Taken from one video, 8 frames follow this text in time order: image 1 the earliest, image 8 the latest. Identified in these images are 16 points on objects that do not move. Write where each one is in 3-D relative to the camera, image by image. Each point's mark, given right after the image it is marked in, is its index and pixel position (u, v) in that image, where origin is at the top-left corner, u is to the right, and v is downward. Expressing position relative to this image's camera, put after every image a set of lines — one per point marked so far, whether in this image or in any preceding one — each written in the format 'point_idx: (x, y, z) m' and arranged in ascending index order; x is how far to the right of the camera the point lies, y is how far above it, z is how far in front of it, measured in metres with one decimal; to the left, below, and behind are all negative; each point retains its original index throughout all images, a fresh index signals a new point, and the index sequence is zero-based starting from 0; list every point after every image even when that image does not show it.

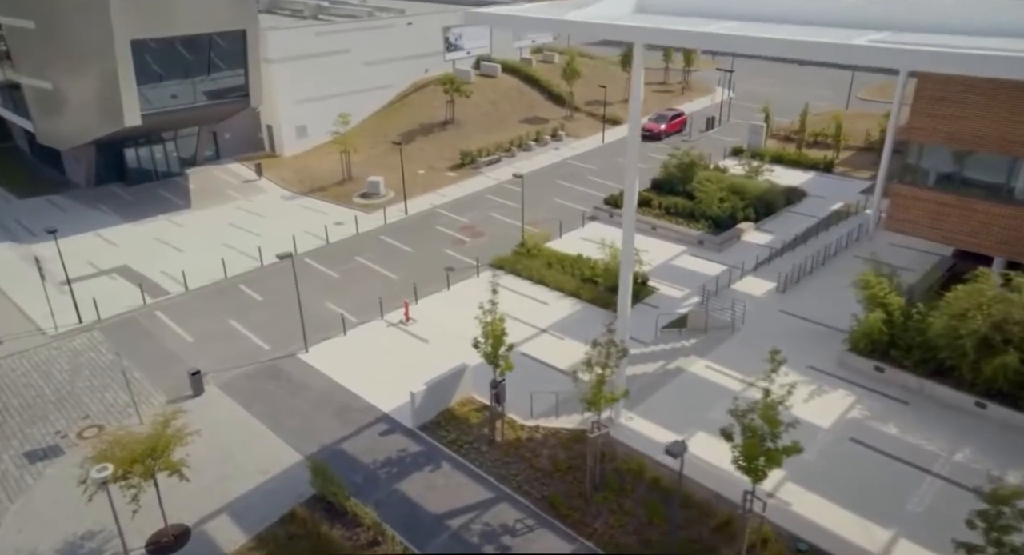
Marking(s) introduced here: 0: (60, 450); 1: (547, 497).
0: (-12.3, -4.7, +19.6) m
1: (+0.8, -5.1, +16.7) m
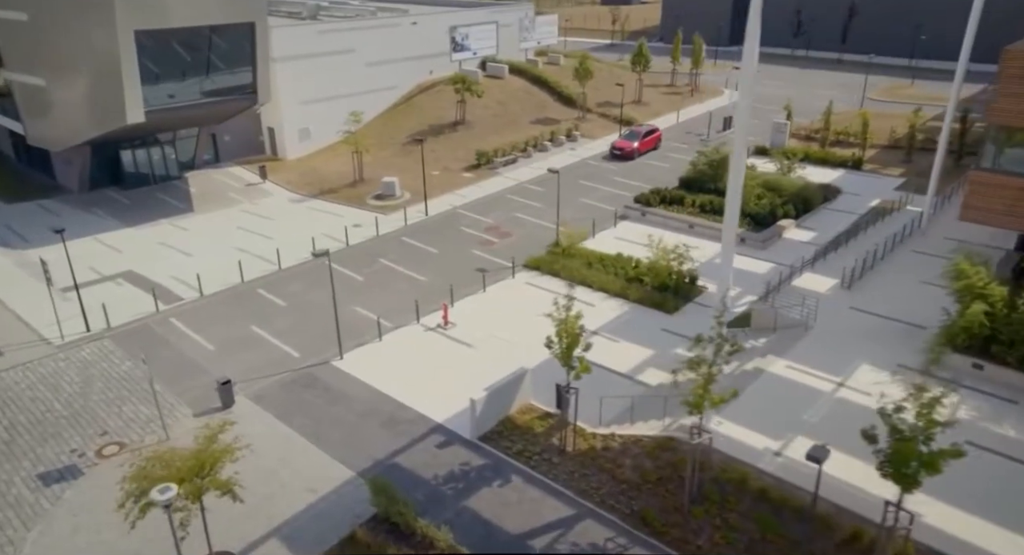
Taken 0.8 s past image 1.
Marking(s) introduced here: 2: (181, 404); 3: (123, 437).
0: (-10.5, -4.7, +17.5) m
1: (+2.6, -4.9, +15.0) m
2: (-9.2, -3.5, +19.9) m
3: (-10.1, -4.2, +18.6) m
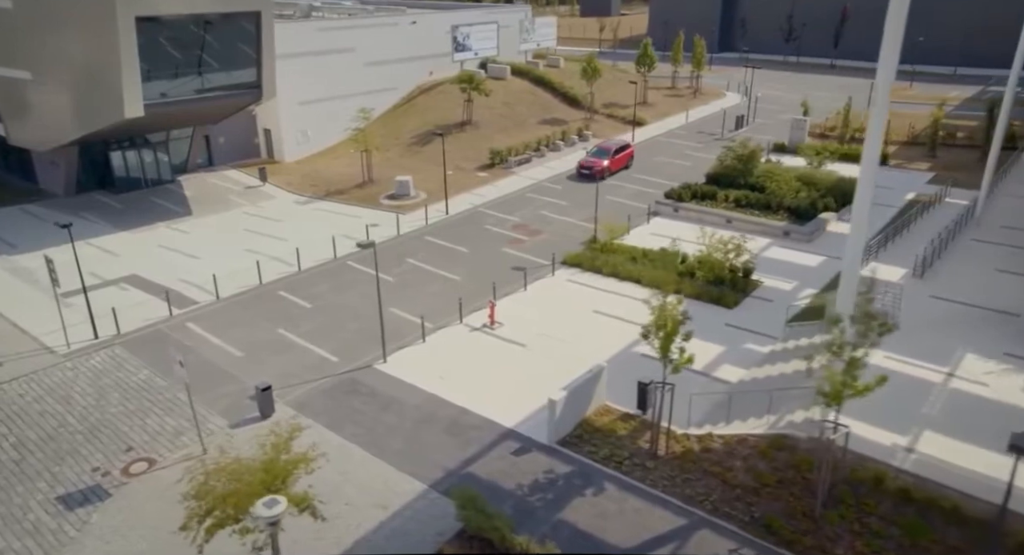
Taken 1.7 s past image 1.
0: (-8.6, -4.6, +15.3) m
1: (+4.6, -4.5, +13.3) m
2: (-7.4, -3.4, +17.7) m
3: (-8.2, -4.0, +16.4) m
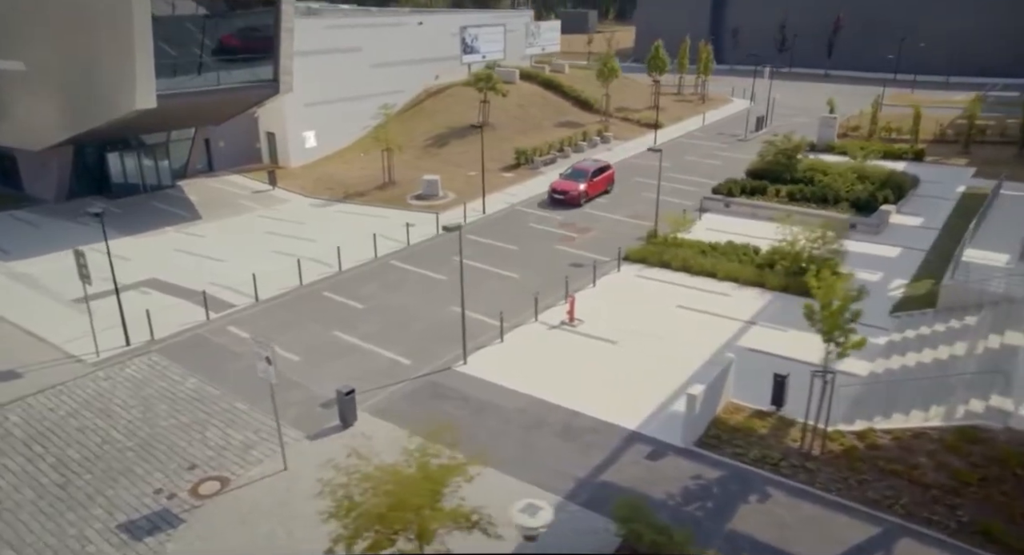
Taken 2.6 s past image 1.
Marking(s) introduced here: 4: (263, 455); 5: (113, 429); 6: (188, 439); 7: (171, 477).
0: (-5.9, -4.3, +12.8) m
1: (+7.4, -3.9, +11.5) m
2: (-4.9, -3.2, +15.3) m
3: (-5.6, -3.8, +14.0) m
4: (-5.0, -3.5, +14.4) m
5: (-8.4, -3.2, +15.2) m
6: (-6.8, -3.4, +15.0) m
7: (-6.6, -3.8, +13.8) m
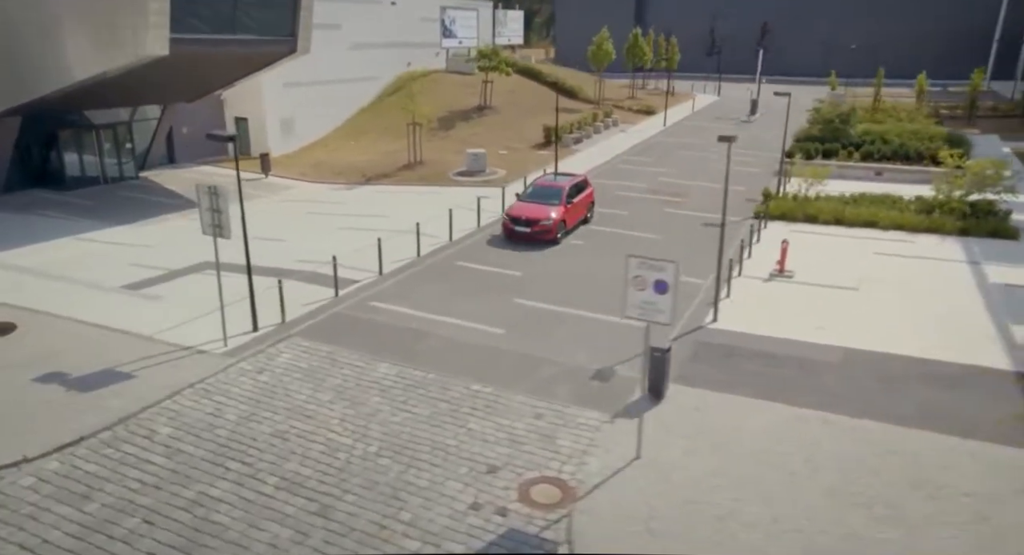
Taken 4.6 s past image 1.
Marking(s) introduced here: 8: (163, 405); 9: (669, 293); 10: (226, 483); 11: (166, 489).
0: (+0.4, -3.0, +8.2) m
1: (+13.6, -1.9, +9.4) m
2: (+0.9, -2.0, +11.0) m
3: (+0.4, -2.5, +9.5) m
4: (+0.9, -2.3, +10.1) m
5: (-2.6, -2.2, +10.2) m
6: (-0.9, -2.2, +10.3) m
7: (-0.5, -2.6, +9.2) m
8: (-5.2, -1.9, +10.7) m
9: (+1.8, -0.2, +8.4) m
10: (-3.6, -2.6, +9.1) m
11: (-4.3, -2.6, +8.9) m
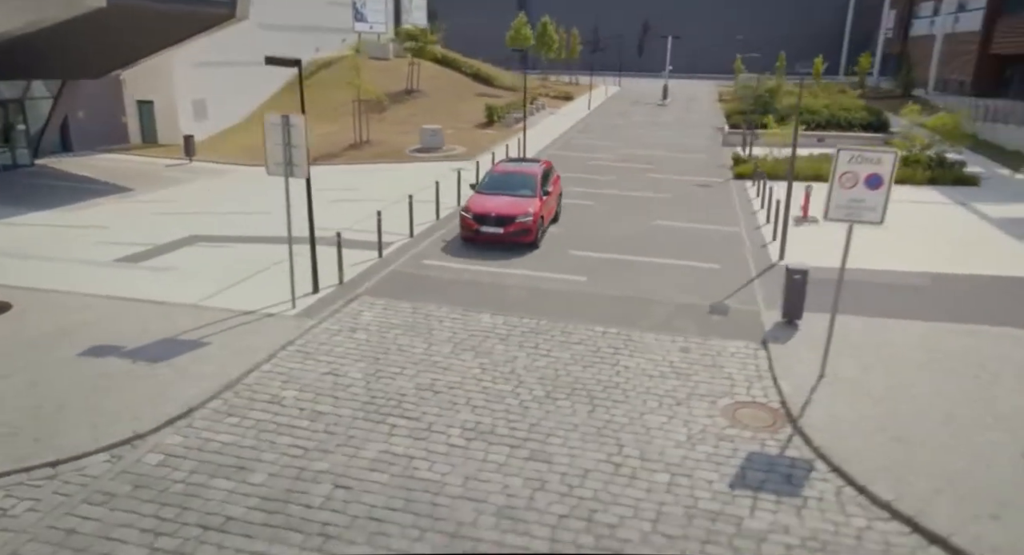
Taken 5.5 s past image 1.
0: (+2.9, -1.9, +7.5) m
1: (+15.7, -0.1, +11.2) m
2: (+2.9, -0.9, +10.3) m
3: (+2.7, -1.4, +8.7) m
4: (+3.1, -1.2, +9.4) m
5: (-0.4, -1.3, +8.9) m
6: (+1.2, -1.2, +9.3) m
7: (+1.9, -1.6, +8.3) m
8: (-3.0, -1.1, +8.9) m
9: (+4.1, +1.0, +8.0) m
10: (-1.2, -1.7, +7.6) m
11: (-1.8, -1.8, +7.3) m
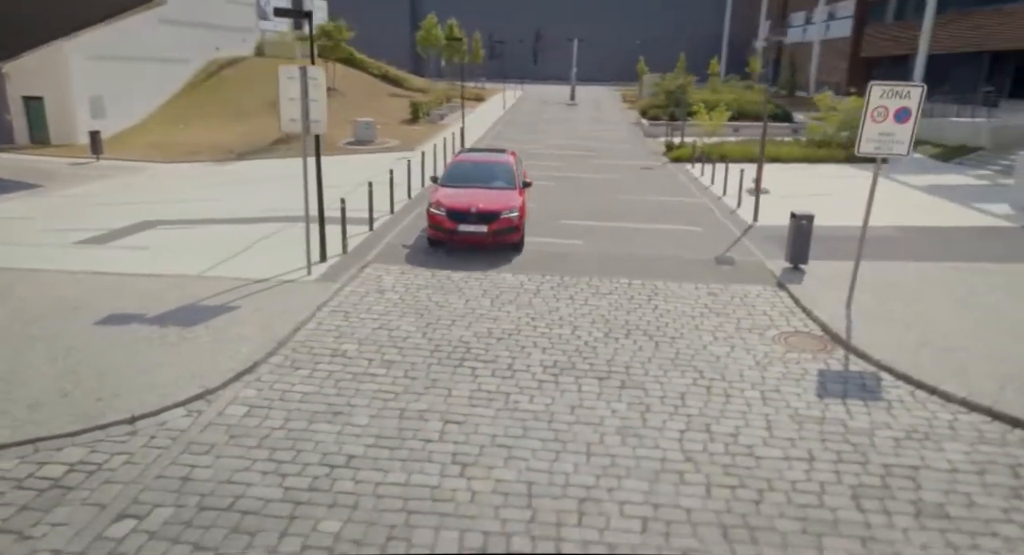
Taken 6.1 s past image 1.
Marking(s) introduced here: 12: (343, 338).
0: (+3.8, -1.0, +7.9) m
1: (+15.7, +1.2, +13.5) m
2: (+3.3, -0.1, +10.7) m
3: (+3.4, -0.6, +9.1) m
4: (+3.6, -0.4, +9.8) m
5: (+0.3, -0.6, +8.8) m
6: (+1.8, -0.5, +9.5) m
7: (+2.7, -0.8, +8.5) m
8: (-2.3, -0.6, +8.4) m
9: (+4.8, +1.9, +8.6) m
10: (-0.2, -1.0, +7.4) m
11: (-0.8, -1.1, +7.0) m
12: (-1.9, -0.7, +8.2) m
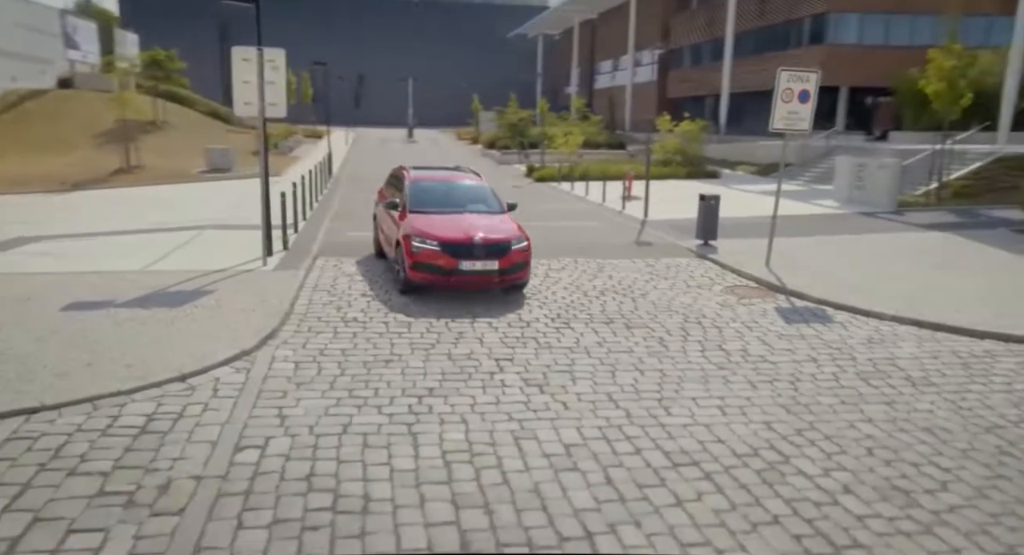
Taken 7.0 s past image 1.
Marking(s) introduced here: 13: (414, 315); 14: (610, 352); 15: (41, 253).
0: (+3.7, -0.4, +9.2) m
1: (+13.7, +2.1, +17.8) m
2: (+2.5, +0.3, +11.8) m
3: (+3.0, -0.1, +10.3) m
4: (+3.1, +0.1, +11.1) m
5: (+0.1, -0.2, +9.2) m
6: (+1.4, 0.0, +10.3) m
7: (+2.5, -0.2, +9.6) m
8: (-2.3, -0.3, +8.2) m
9: (+4.3, +2.5, +10.3) m
10: (0.0, -0.5, +7.7) m
11: (-0.5, -0.6, +7.2) m
12: (-1.9, -0.3, +8.0) m
13: (-1.1, -0.4, +8.0) m
14: (+1.0, -0.7, +7.1) m
15: (-6.8, +0.3, +10.4) m
